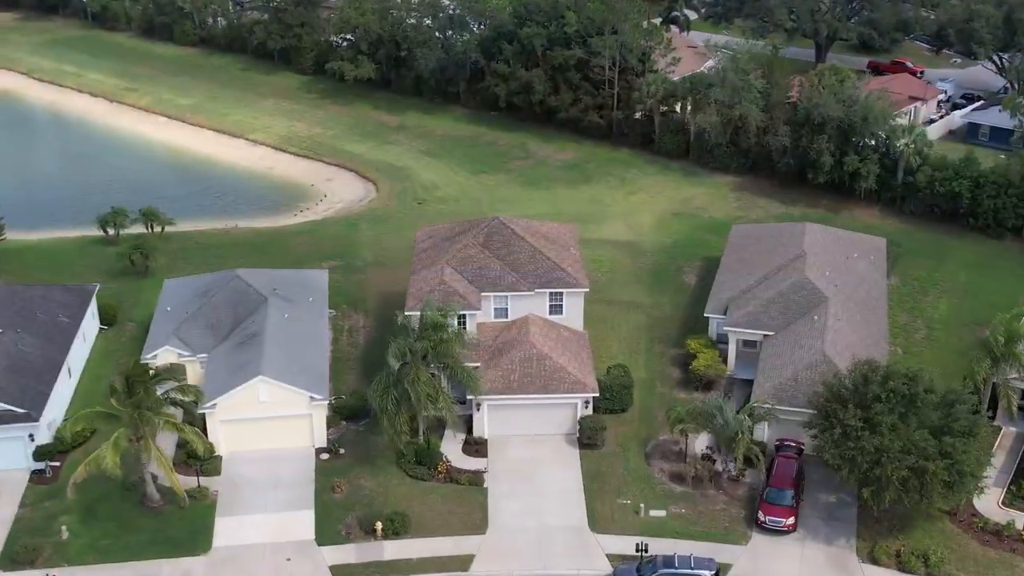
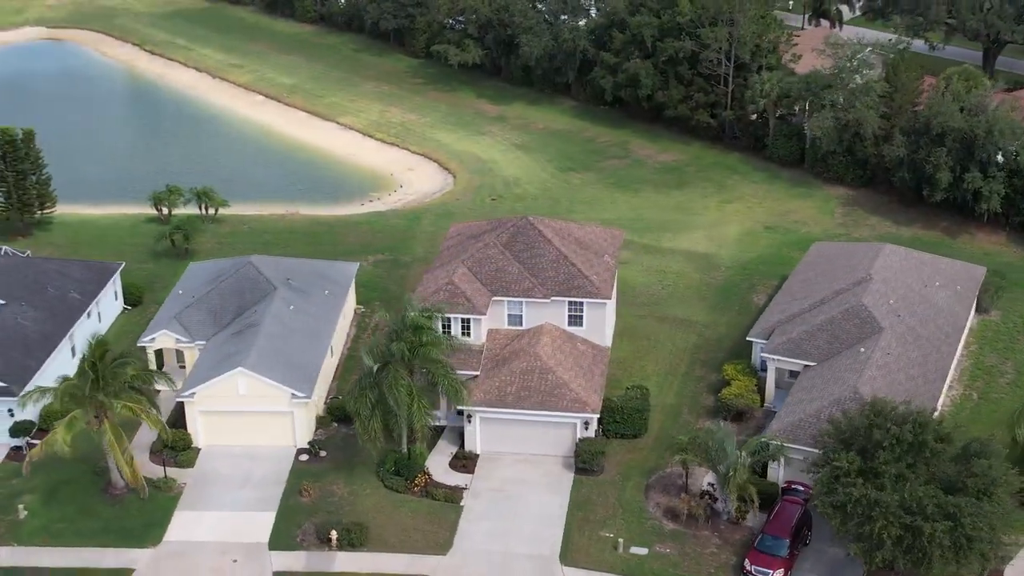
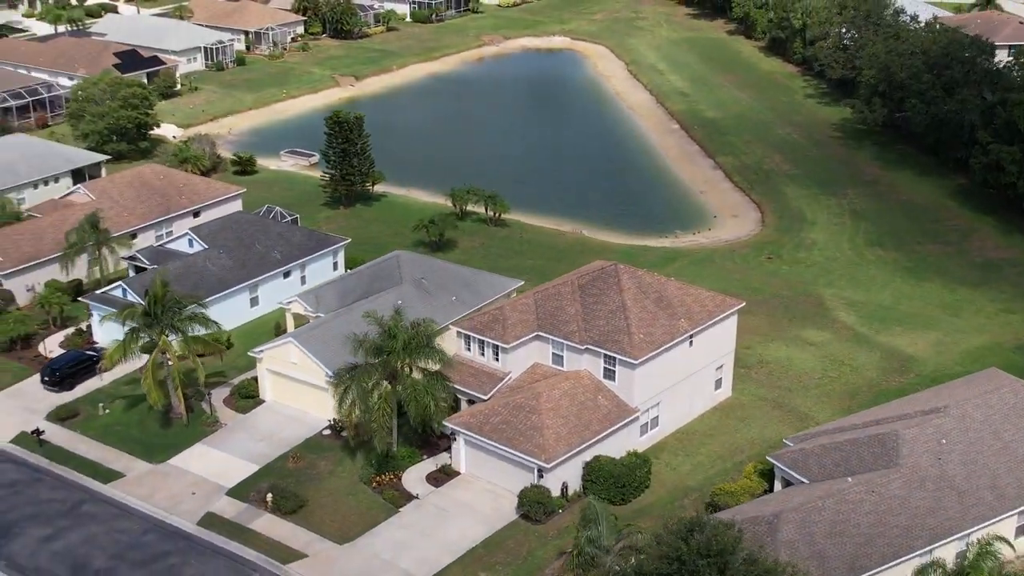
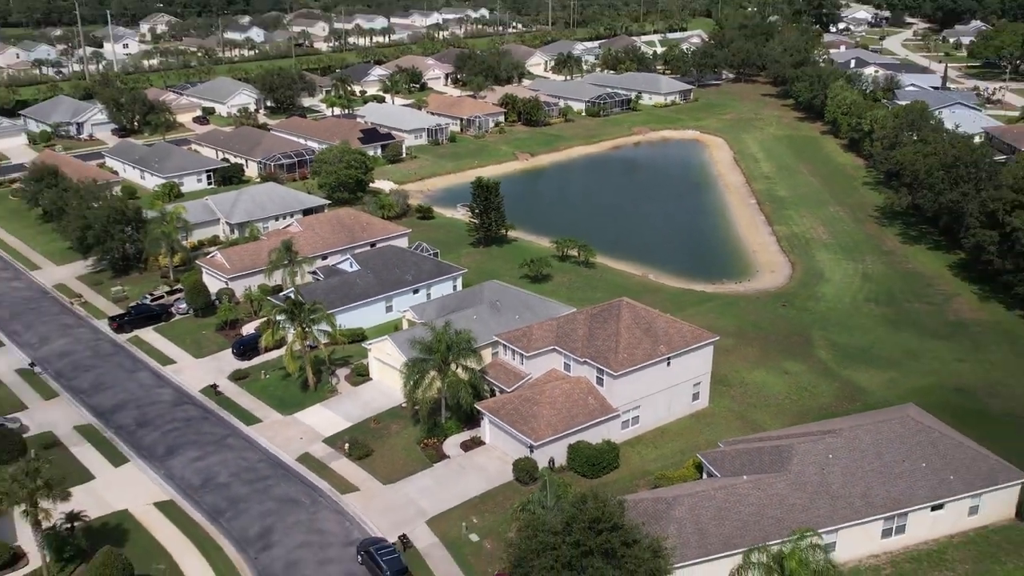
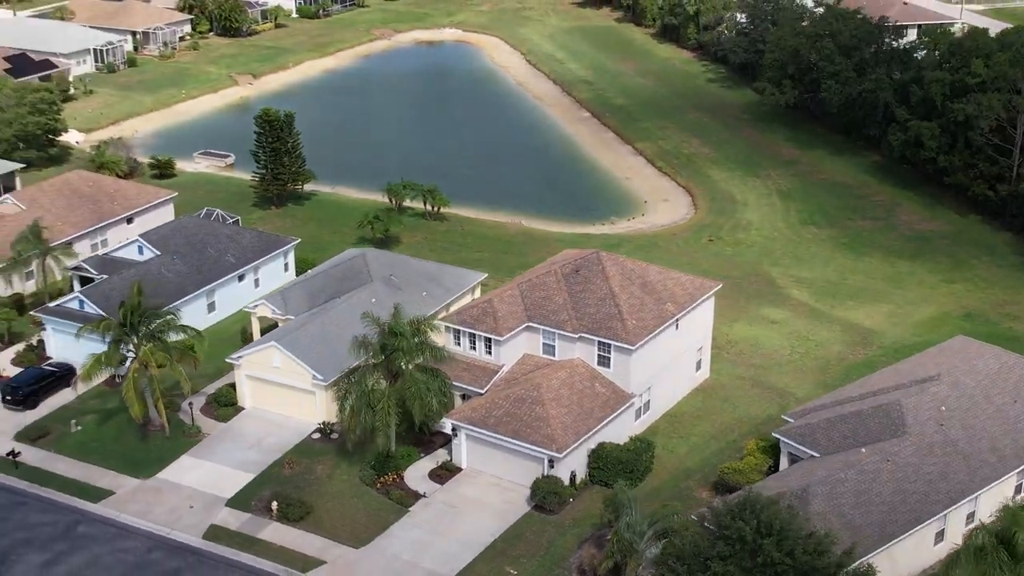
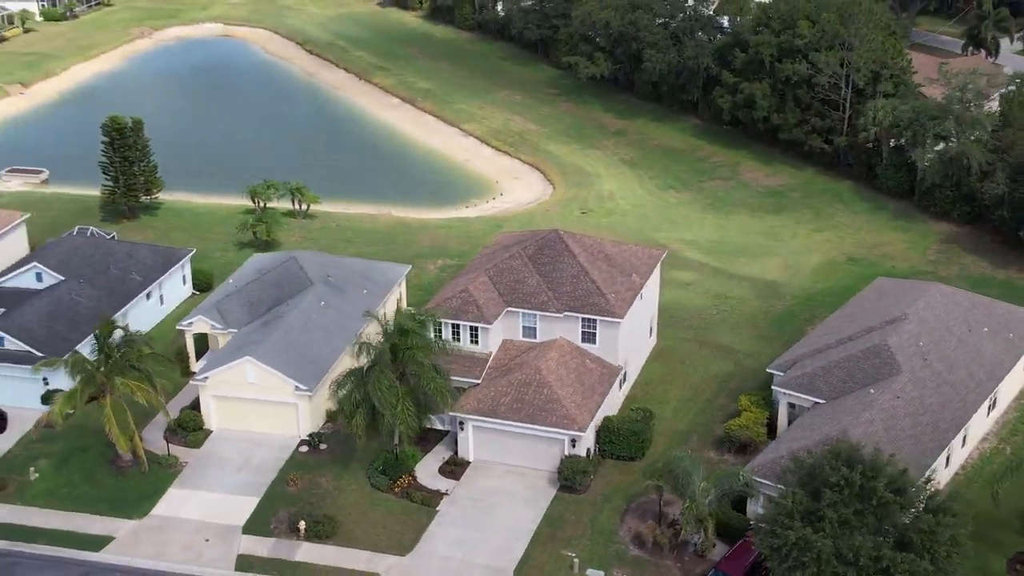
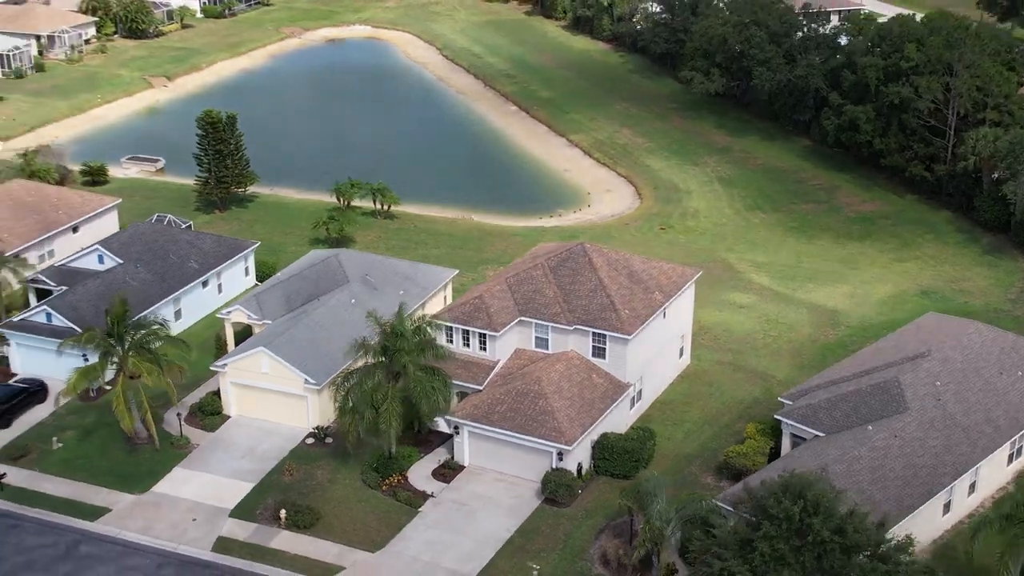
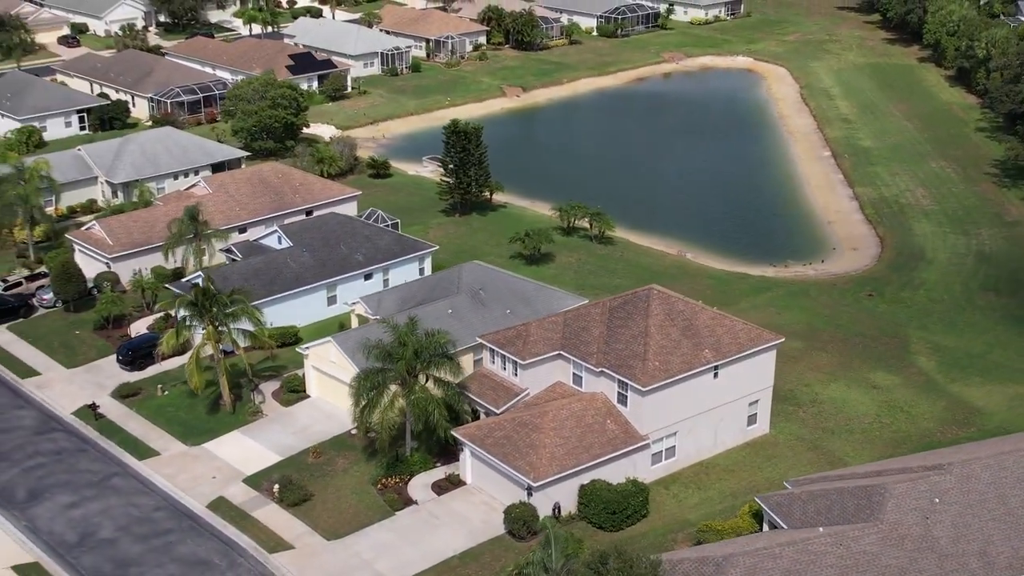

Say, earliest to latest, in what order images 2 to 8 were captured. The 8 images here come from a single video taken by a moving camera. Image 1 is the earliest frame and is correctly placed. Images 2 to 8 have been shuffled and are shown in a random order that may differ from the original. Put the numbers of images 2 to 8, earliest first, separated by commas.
2, 6, 7, 5, 3, 8, 4
